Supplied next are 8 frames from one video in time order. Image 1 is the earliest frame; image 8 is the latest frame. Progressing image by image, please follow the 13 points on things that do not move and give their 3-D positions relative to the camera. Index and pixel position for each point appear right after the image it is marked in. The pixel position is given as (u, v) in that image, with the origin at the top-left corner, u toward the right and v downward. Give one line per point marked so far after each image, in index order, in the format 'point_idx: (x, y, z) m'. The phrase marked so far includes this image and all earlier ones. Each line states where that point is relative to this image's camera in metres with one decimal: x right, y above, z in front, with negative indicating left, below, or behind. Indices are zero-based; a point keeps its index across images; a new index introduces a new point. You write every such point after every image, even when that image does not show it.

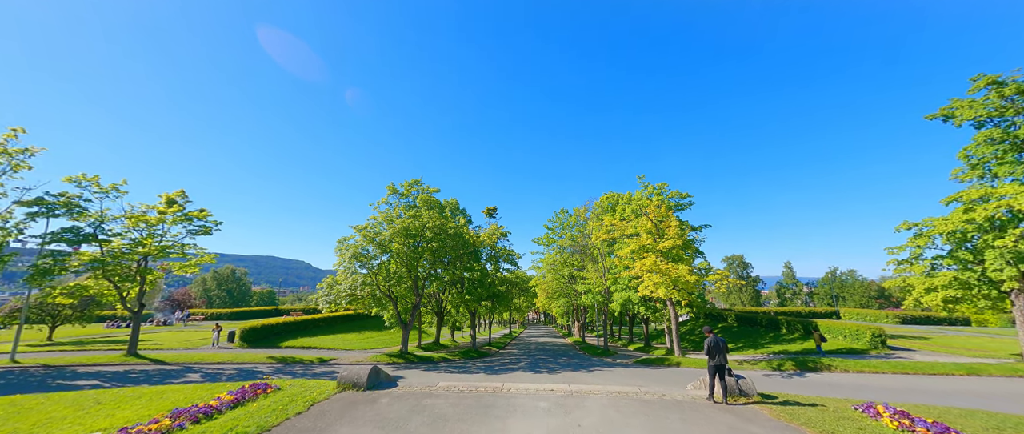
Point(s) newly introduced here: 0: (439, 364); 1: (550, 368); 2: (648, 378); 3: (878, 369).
0: (-3.3, -7.3, +18.4) m
1: (+1.9, -6.4, +15.7) m
2: (+4.9, -5.6, +13.0) m
3: (+13.8, -5.6, +13.6) m
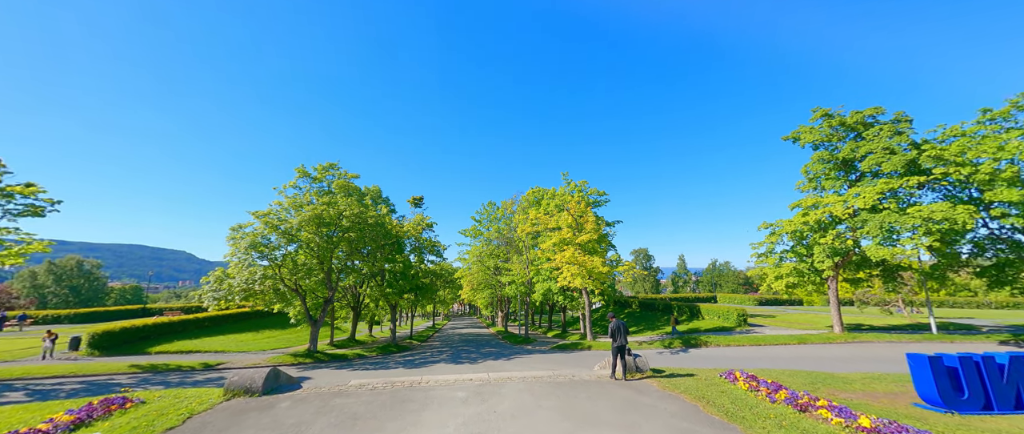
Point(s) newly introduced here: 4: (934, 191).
0: (-7.4, -6.8, +17.4) m
1: (-1.7, -6.1, +15.9) m
2: (+1.9, -5.5, +14.0) m
3: (+10.4, -5.7, +16.7) m
4: (+21.4, +1.2, +18.6) m
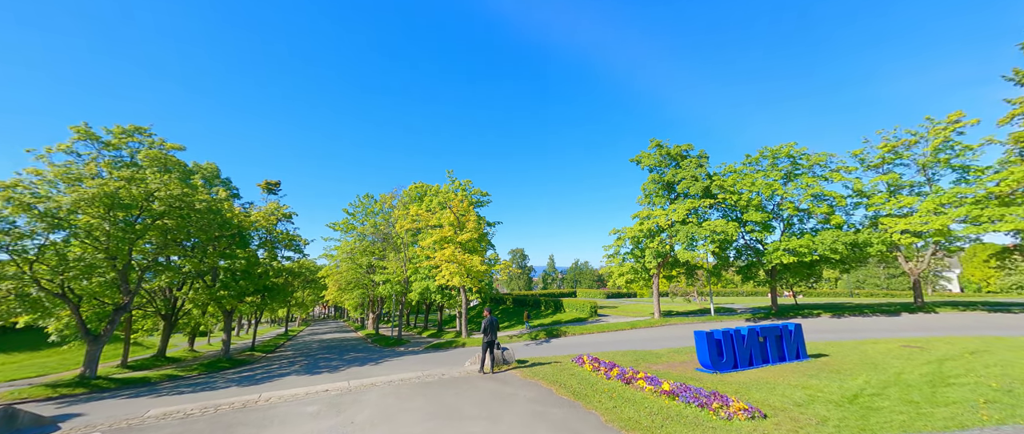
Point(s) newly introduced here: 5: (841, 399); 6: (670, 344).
0: (-13.0, -6.0, +13.4) m
1: (-7.1, -5.7, +14.2) m
2: (-3.0, -5.3, +13.7) m
3: (+3.8, -5.9, +19.4) m
4: (+13.7, +0.4, +25.2) m
5: (+10.7, -5.8, +12.2) m
6: (+7.0, -5.7, +17.0) m
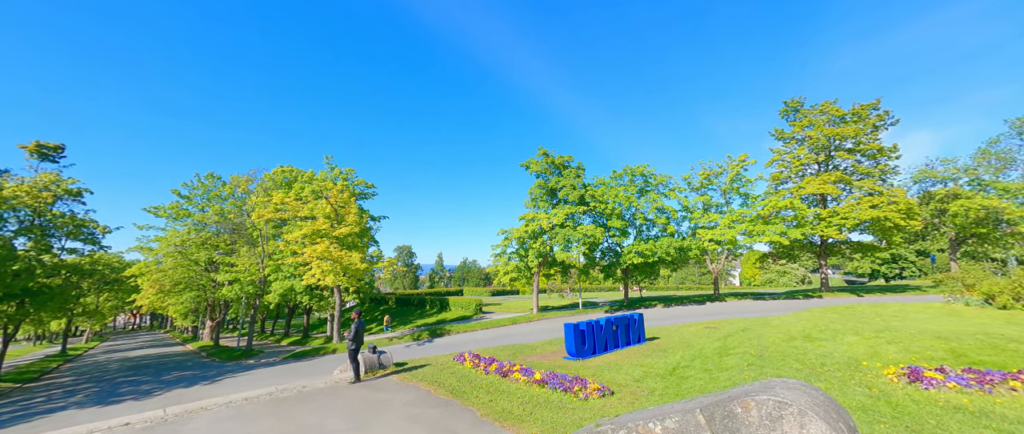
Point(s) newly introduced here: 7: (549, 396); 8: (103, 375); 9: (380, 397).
0: (-16.5, -4.9, +8.2) m
1: (-11.2, -4.9, +10.8) m
2: (-7.2, -4.8, +11.7) m
3: (-2.6, -5.5, +19.3) m
4: (+5.3, +0.4, +27.9) m
5: (+6.3, -6.3, +14.8) m
6: (+1.2, -5.7, +18.1) m
7: (+1.4, -5.8, +12.0) m
8: (-18.8, -6.6, +16.6) m
9: (-3.8, -5.2, +10.9) m
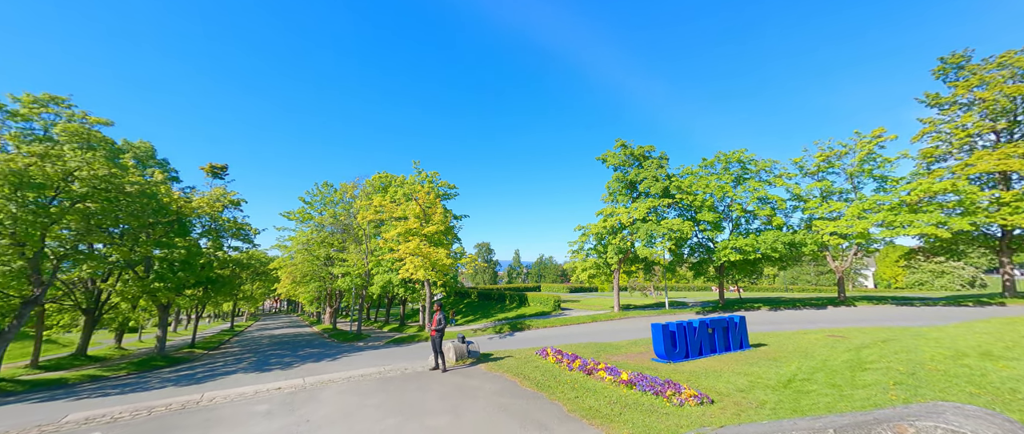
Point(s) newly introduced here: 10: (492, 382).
0: (-14.3, -5.4, +12.0) m
1: (-8.6, -5.2, +13.4) m
2: (-4.4, -4.9, +13.3) m
3: (+1.8, -5.6, +19.7) m
4: (+11.2, +0.6, +26.3) m
5: (+9.4, -5.9, +13.3) m
6: (+5.2, -5.6, +17.6) m
7: (+4.0, -5.6, +11.6) m
8: (-14.6, -7.2, +20.7) m
9: (-1.3, -5.2, +11.7) m
10: (-0.7, -5.3, +12.1) m
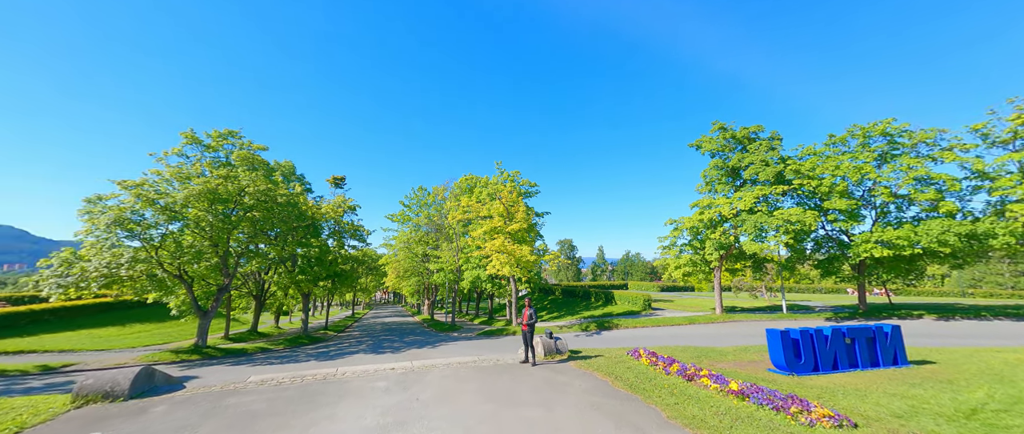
0: (-10.9, -5.8, +15.5) m
1: (-5.0, -5.4, +15.4) m
2: (-1.1, -5.0, +14.3) m
3: (+6.6, -5.4, +18.8) m
4: (+17.2, +1.1, +22.9) m
5: (+12.3, -5.5, +10.7) m
6: (+9.4, -5.3, +15.9) m
7: (+6.6, -5.3, +10.5) m
8: (-8.9, -7.7, +24.0) m
9: (+1.5, -5.2, +11.9) m
10: (+2.3, -5.3, +12.1) m
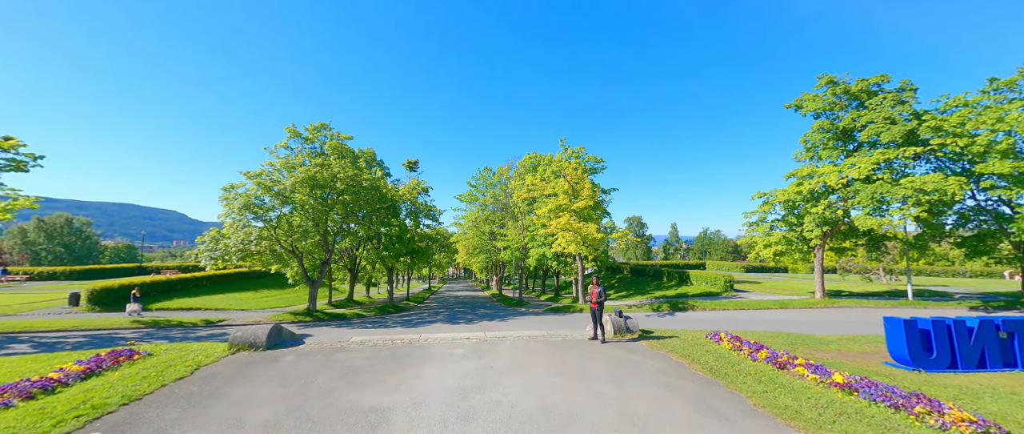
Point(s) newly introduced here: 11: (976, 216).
0: (-7.7, -4.9, +17.9) m
1: (-2.0, -4.5, +16.5) m
2: (+1.7, -4.1, +14.6) m
3: (+10.1, -4.1, +17.4) m
4: (+21.2, +2.7, +18.7) m
5: (+14.0, -4.7, +8.3) m
6: (+12.2, -4.2, +14.0) m
7: (+8.4, -4.6, +9.3) m
8: (-3.9, -6.2, +25.9) m
9: (+3.7, -4.4, +11.7) m
10: (+4.5, -4.5, +11.8) m
11: (+22.4, 0.0, +17.7) m
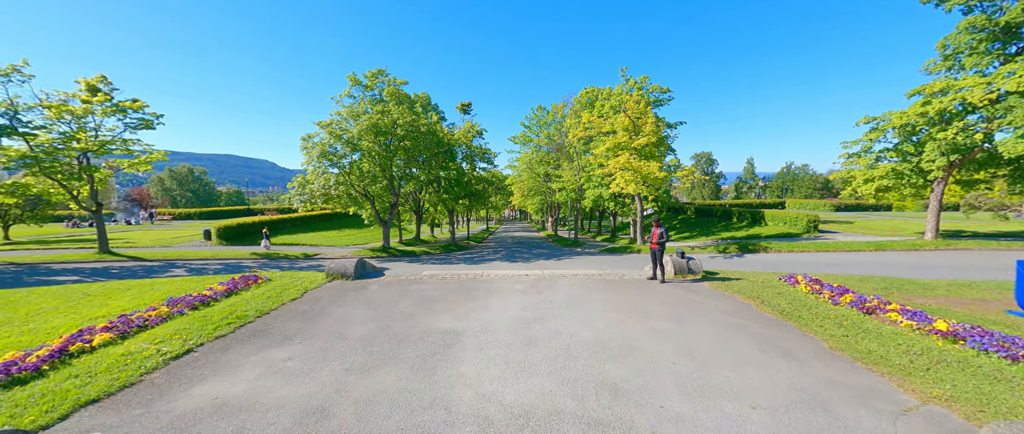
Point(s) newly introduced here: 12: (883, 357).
0: (-4.5, -1.8, +19.6) m
1: (+0.8, -1.6, +17.2) m
2: (+4.1, -1.6, +14.6) m
3: (+12.9, -1.1, +15.8) m
4: (+23.7, +6.0, +13.8) m
5: (+15.1, -3.4, +6.4) m
6: (+14.3, -1.8, +12.1) m
7: (+9.8, -3.1, +8.3) m
8: (+0.7, -1.5, +26.9) m
9: (+5.6, -2.4, +11.5) m
10: (+6.3, -2.5, +11.5) m
11: (+24.9, +3.1, +13.1) m
12: (+8.1, -3.2, +8.6) m
